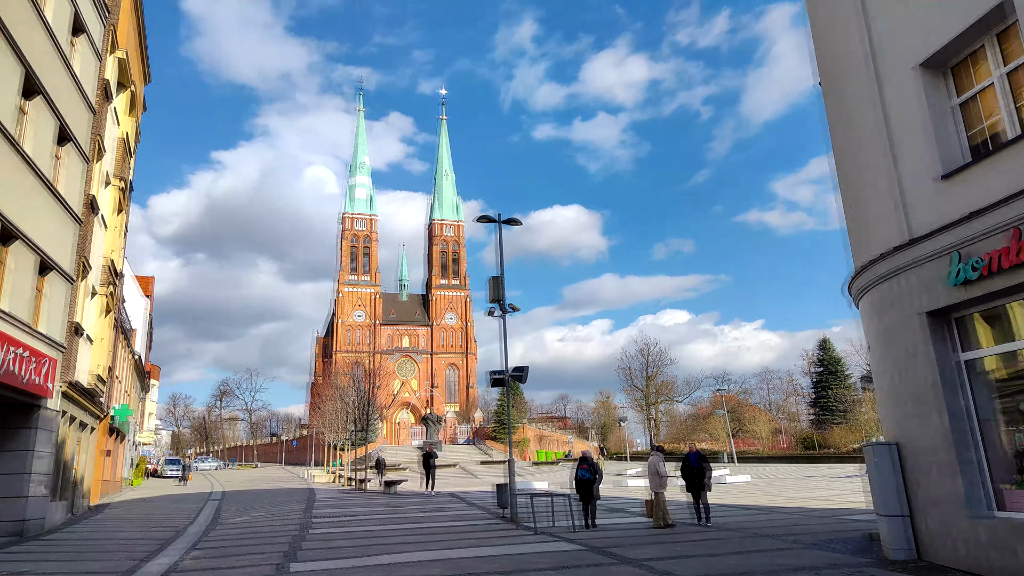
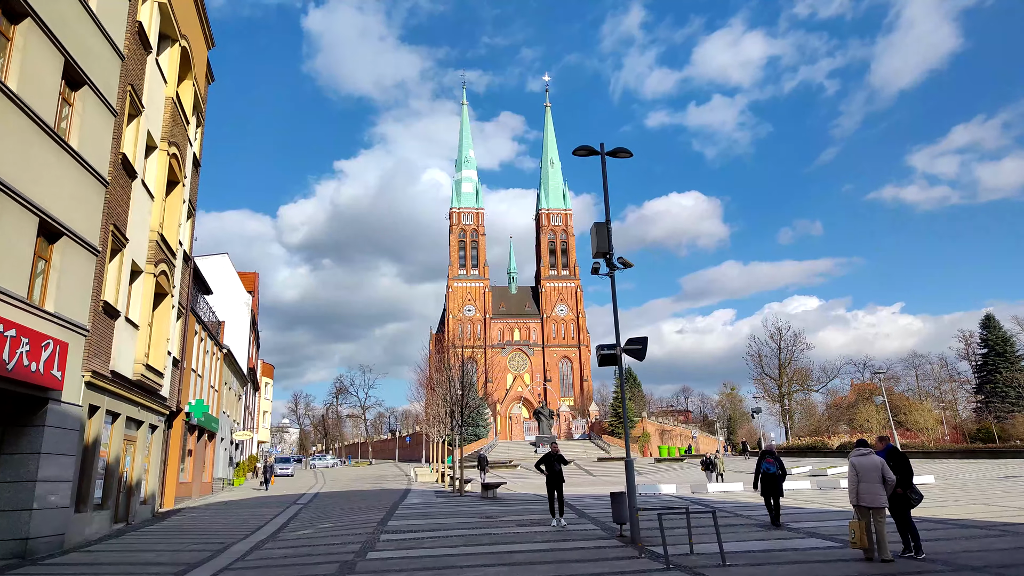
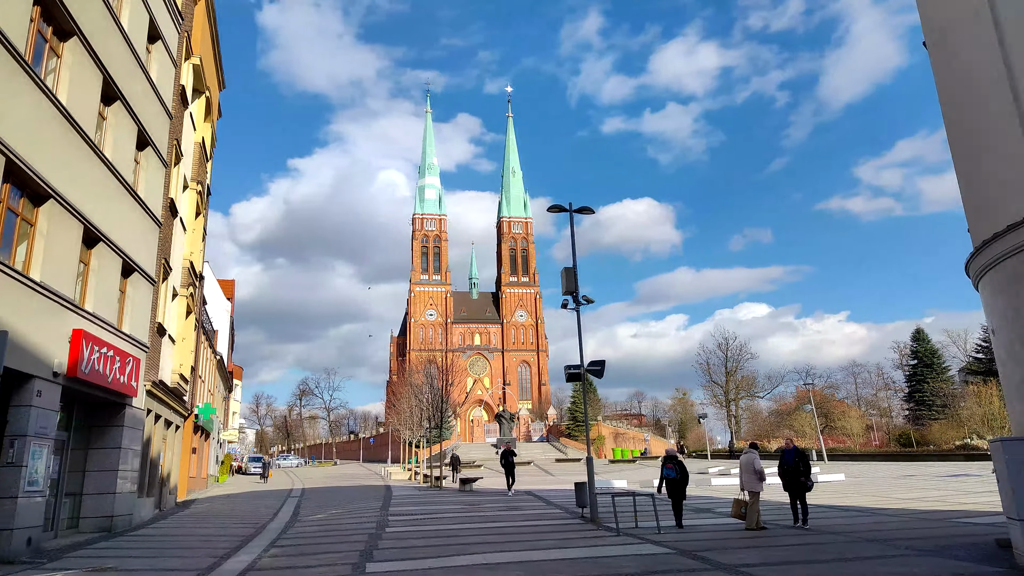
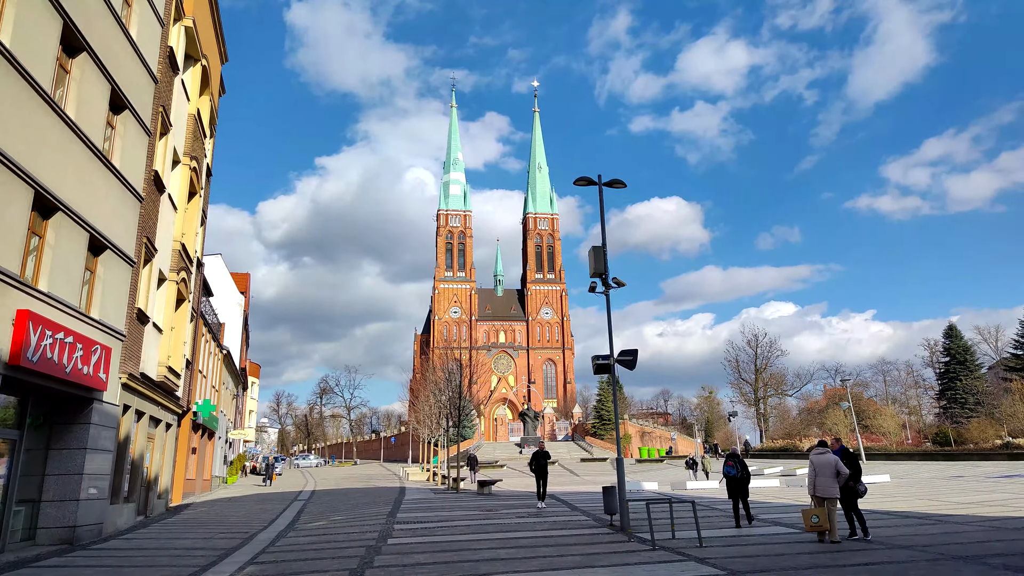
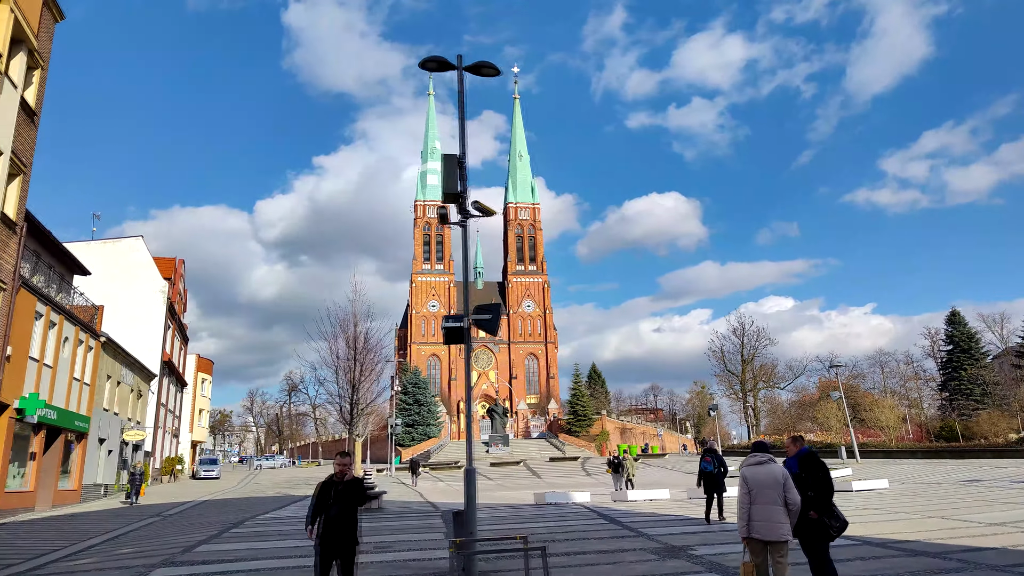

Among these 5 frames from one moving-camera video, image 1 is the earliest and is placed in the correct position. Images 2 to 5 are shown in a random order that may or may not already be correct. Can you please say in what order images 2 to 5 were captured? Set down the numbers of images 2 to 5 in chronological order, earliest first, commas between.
3, 4, 2, 5
